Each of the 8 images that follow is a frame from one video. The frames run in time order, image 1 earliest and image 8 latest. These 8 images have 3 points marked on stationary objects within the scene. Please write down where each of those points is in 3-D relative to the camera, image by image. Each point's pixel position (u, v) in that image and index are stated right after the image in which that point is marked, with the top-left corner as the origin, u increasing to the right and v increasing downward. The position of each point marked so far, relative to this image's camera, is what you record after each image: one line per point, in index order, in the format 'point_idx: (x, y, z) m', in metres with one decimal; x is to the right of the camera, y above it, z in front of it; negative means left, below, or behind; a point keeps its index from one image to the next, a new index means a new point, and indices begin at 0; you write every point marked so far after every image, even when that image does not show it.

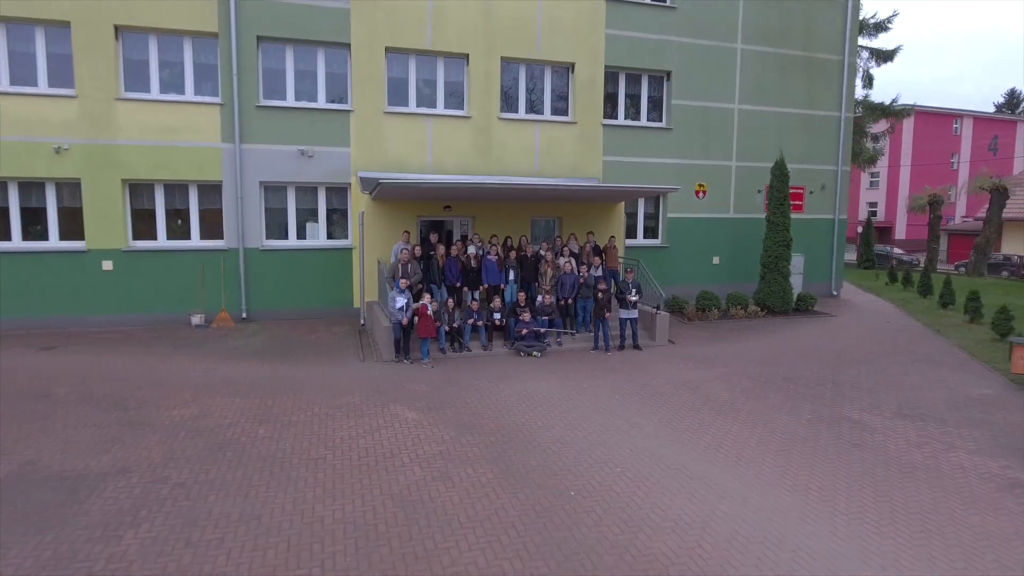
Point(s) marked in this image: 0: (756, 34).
0: (+5.5, +5.7, +15.0) m
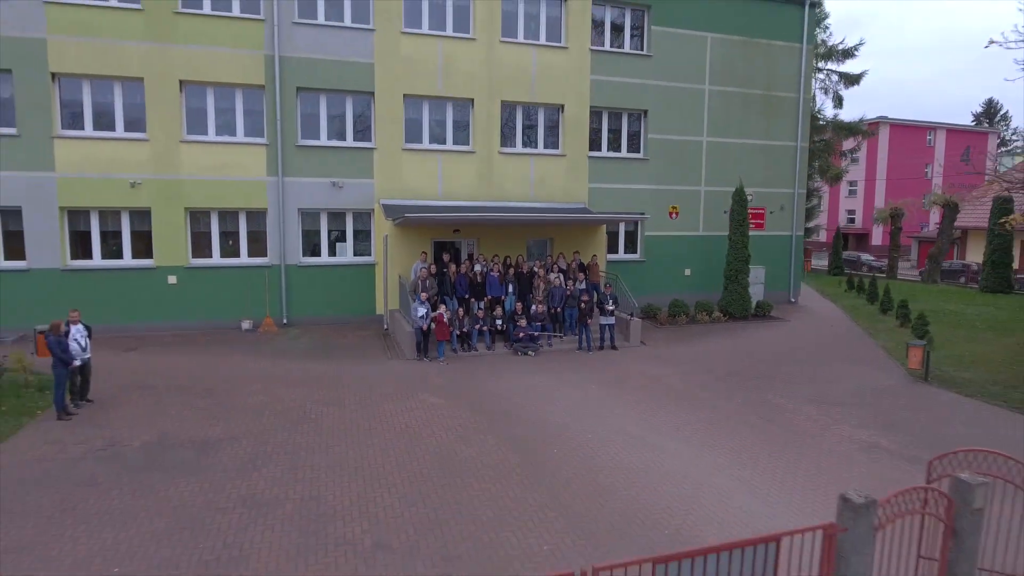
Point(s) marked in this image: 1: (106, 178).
0: (+5.5, +5.5, +17.2) m
1: (-8.2, +2.2, +13.5) m
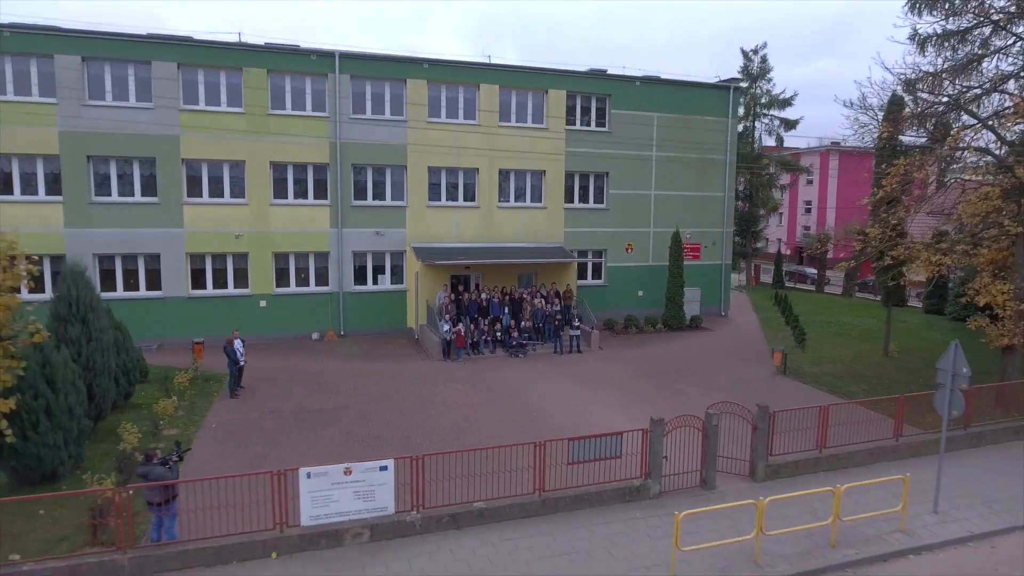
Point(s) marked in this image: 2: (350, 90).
0: (+5.3, +4.9, +22.7) m
1: (-8.3, +1.6, +18.8) m
2: (-4.8, +5.8, +19.6) m
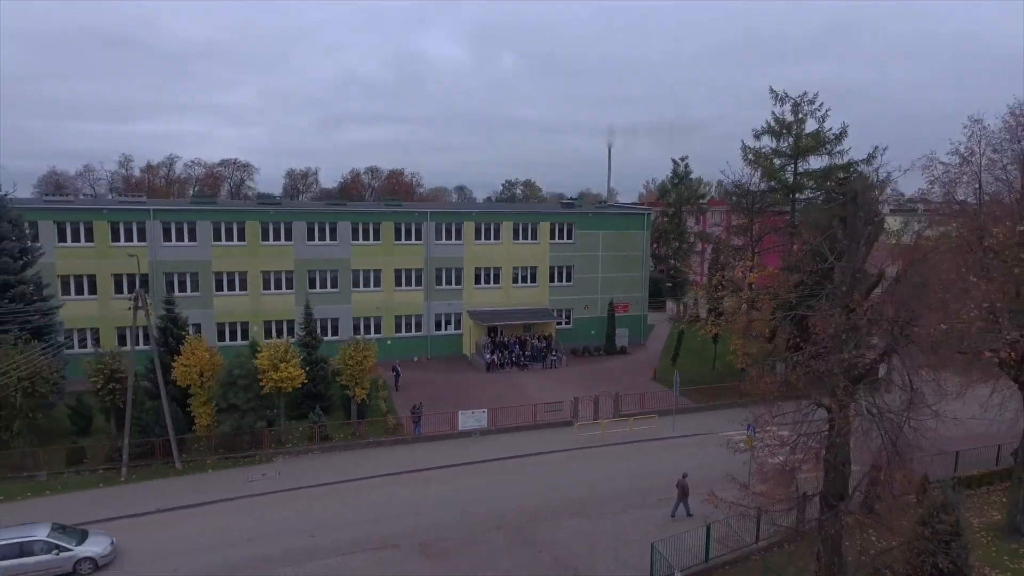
0: (+5.7, +2.4, +39.8) m
1: (-7.8, -0.9, +35.8) m
2: (-4.3, +3.3, +36.6) m
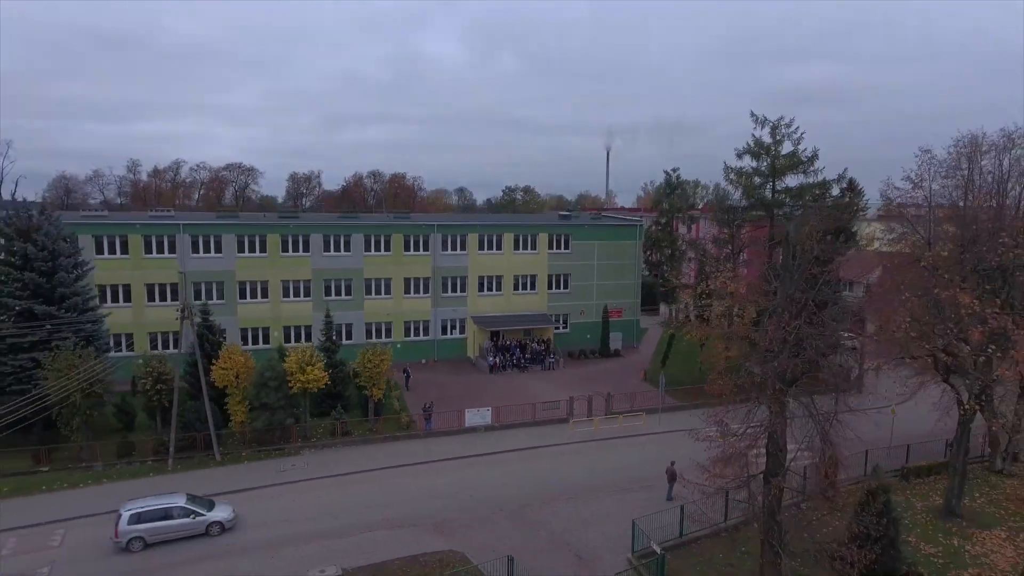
0: (+5.8, +2.0, +42.5) m
1: (-7.8, -1.4, +38.6) m
2: (-4.3, +2.9, +39.4) m
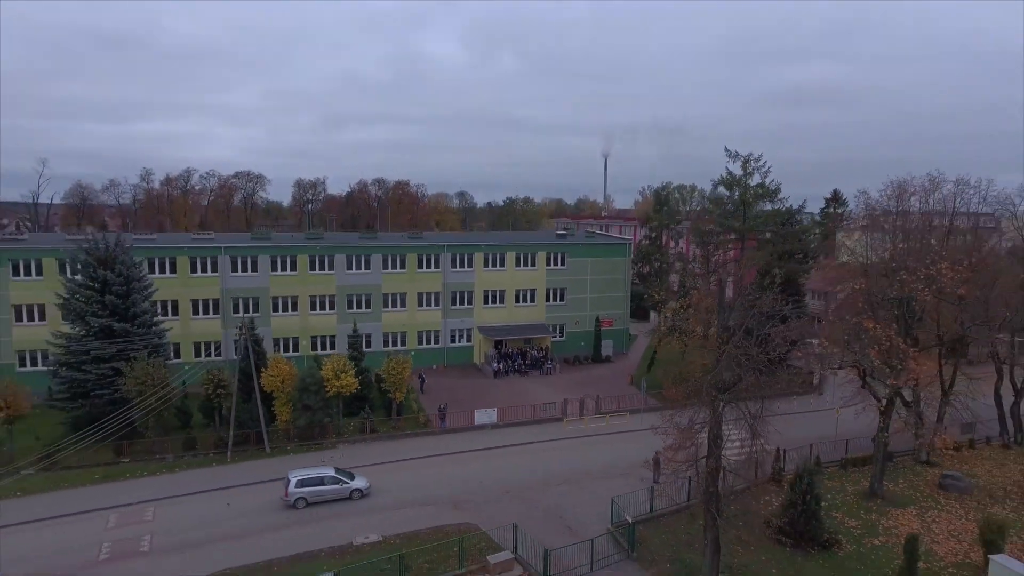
0: (+5.9, +1.1, +47.2) m
1: (-7.7, -2.3, +43.3) m
2: (-4.1, +2.0, +44.1) m
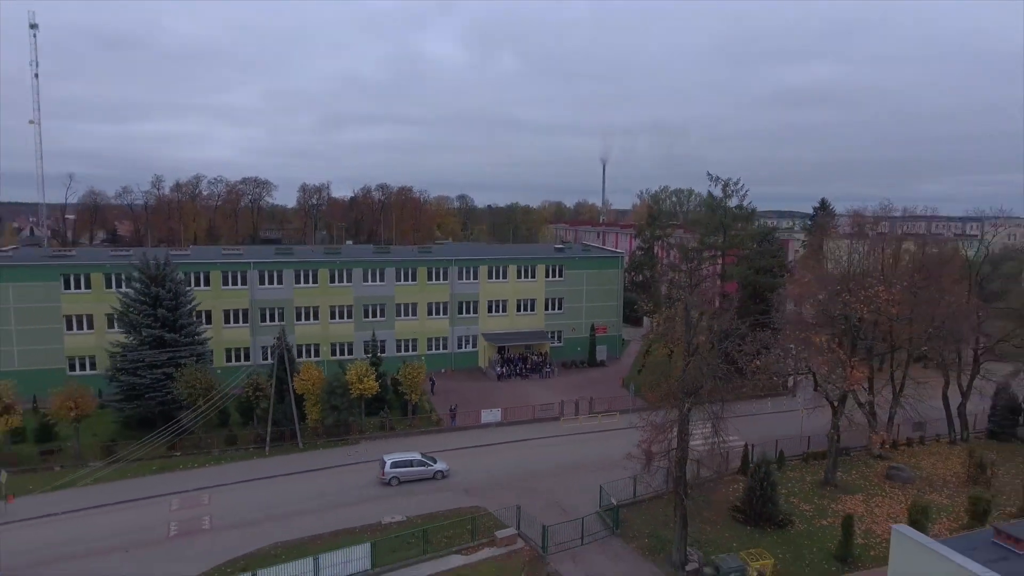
0: (+6.0, +0.3, +51.3) m
1: (-7.5, -3.0, +47.3) m
2: (-4.0, +1.2, +48.1) m
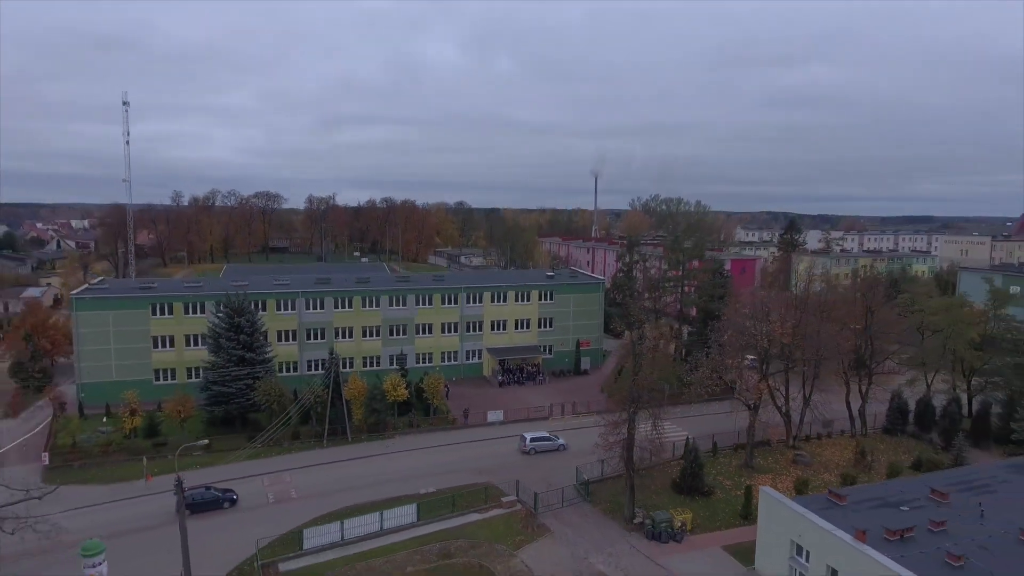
0: (+5.9, -1.7, +61.5) m
1: (-7.6, -5.0, +57.5) m
2: (-4.1, -0.8, +58.3) m
